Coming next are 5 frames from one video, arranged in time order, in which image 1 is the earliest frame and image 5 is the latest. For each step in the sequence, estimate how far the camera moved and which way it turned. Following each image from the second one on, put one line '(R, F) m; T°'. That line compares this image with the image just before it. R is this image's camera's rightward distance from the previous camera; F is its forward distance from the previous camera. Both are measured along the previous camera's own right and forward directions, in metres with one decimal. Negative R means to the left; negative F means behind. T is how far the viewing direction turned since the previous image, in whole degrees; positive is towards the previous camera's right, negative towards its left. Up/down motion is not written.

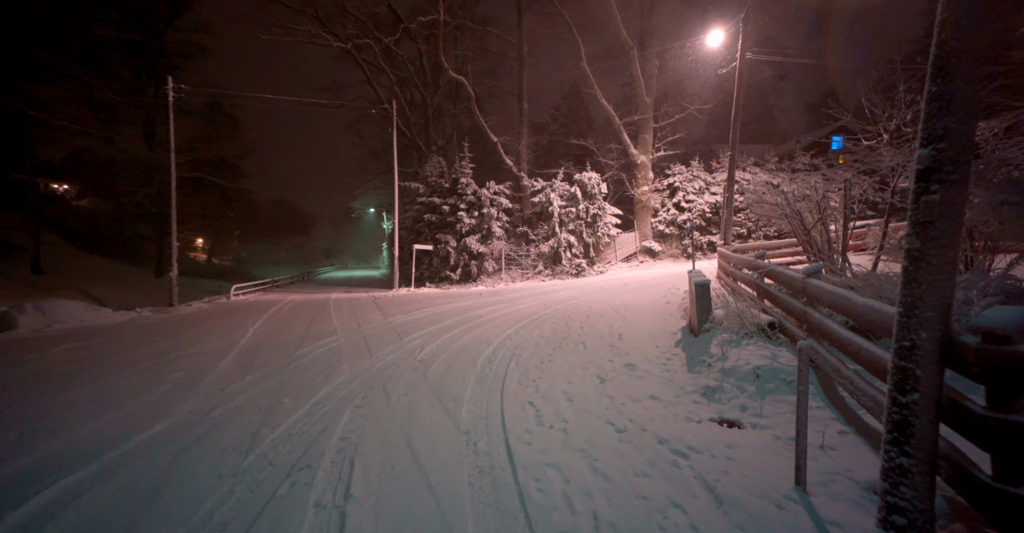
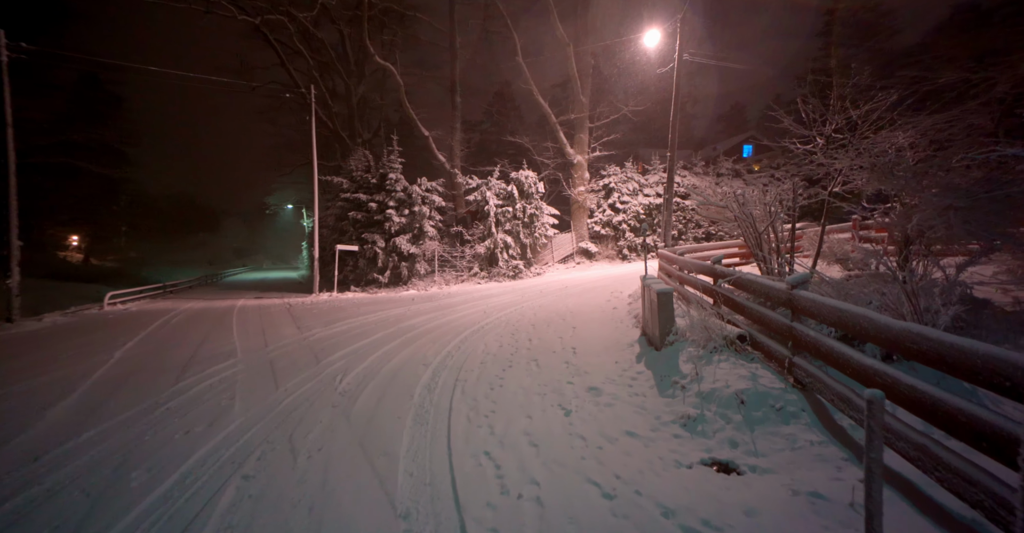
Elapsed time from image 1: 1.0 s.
(-0.1, +0.9) m; +9°
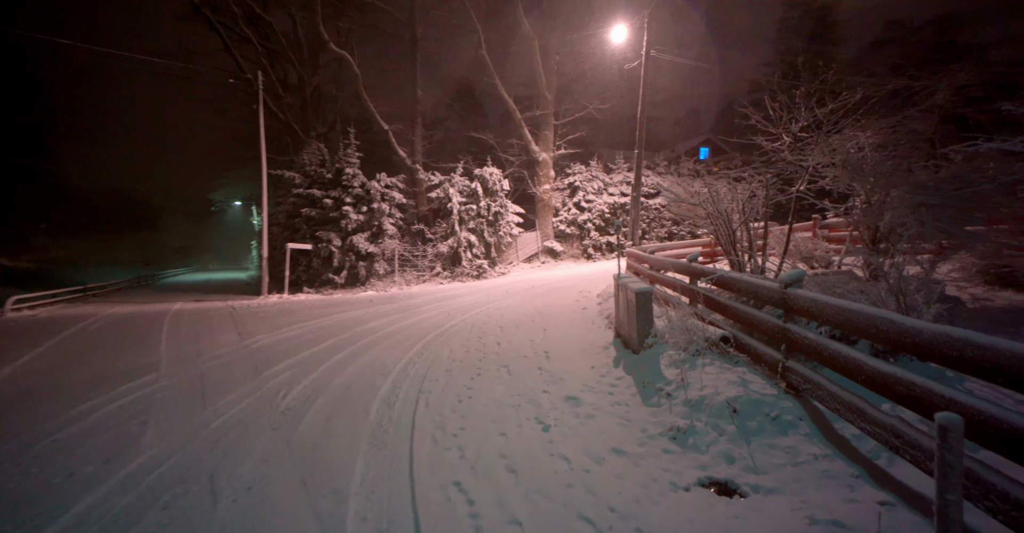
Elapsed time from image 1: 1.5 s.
(-0.1, +0.5) m; +5°
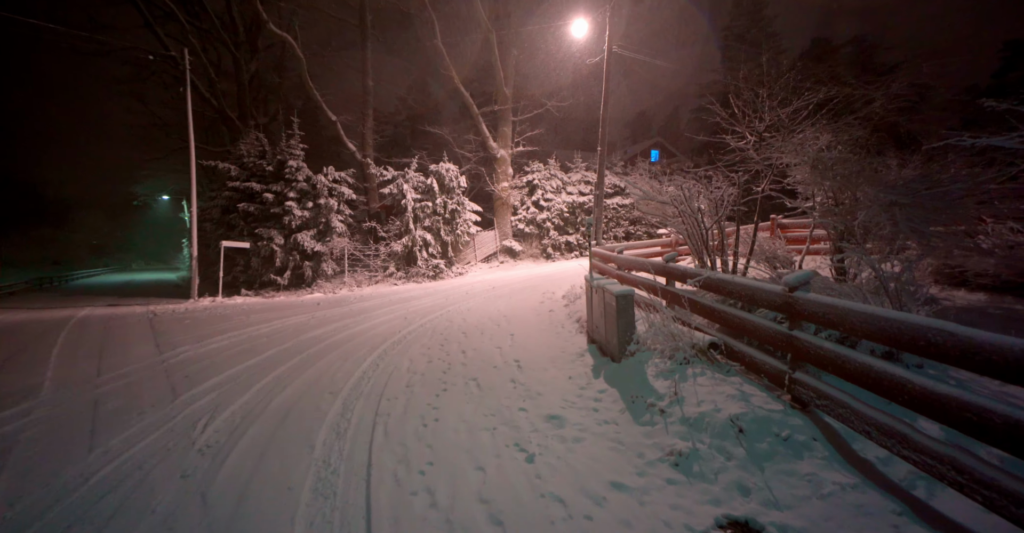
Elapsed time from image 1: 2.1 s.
(-0.2, +0.6) m; +6°
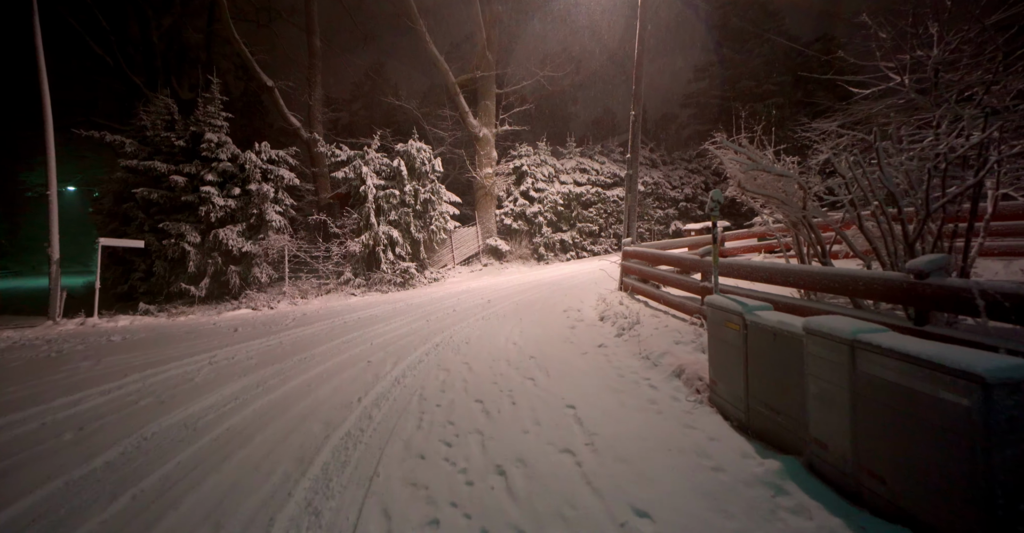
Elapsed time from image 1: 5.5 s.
(-0.9, +3.4) m; +5°
